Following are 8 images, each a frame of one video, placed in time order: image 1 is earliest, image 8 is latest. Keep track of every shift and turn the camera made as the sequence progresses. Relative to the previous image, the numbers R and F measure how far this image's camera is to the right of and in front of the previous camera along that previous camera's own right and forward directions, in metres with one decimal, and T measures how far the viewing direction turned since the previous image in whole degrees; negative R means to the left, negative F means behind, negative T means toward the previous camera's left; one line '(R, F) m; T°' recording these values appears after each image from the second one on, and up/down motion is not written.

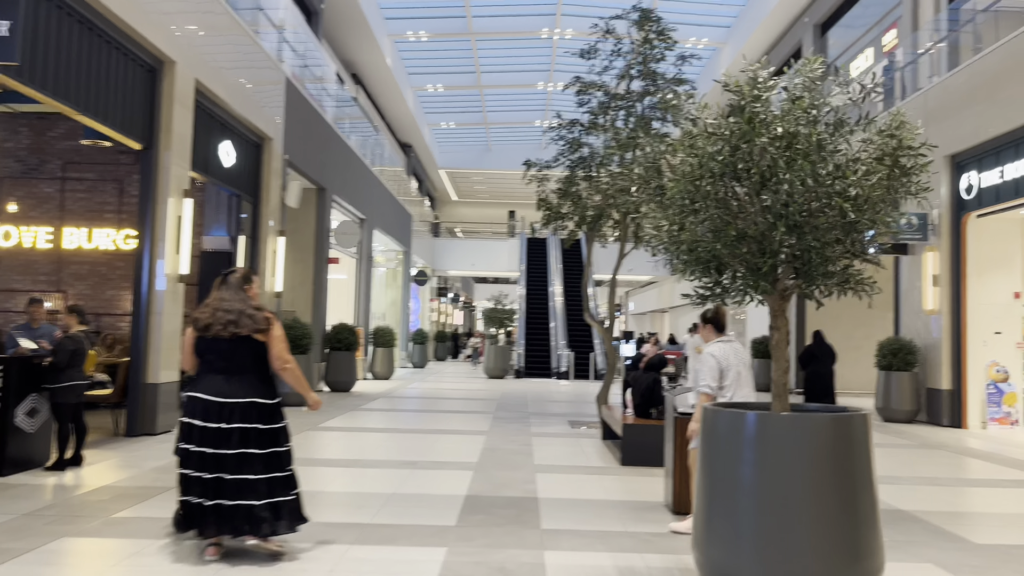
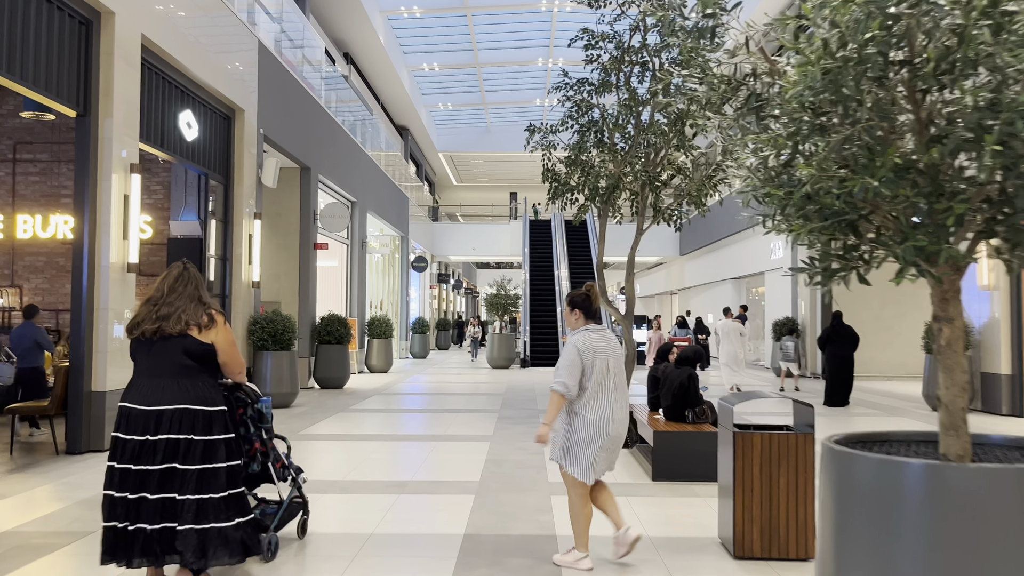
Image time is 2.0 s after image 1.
(0.0, +1.2) m; 0°
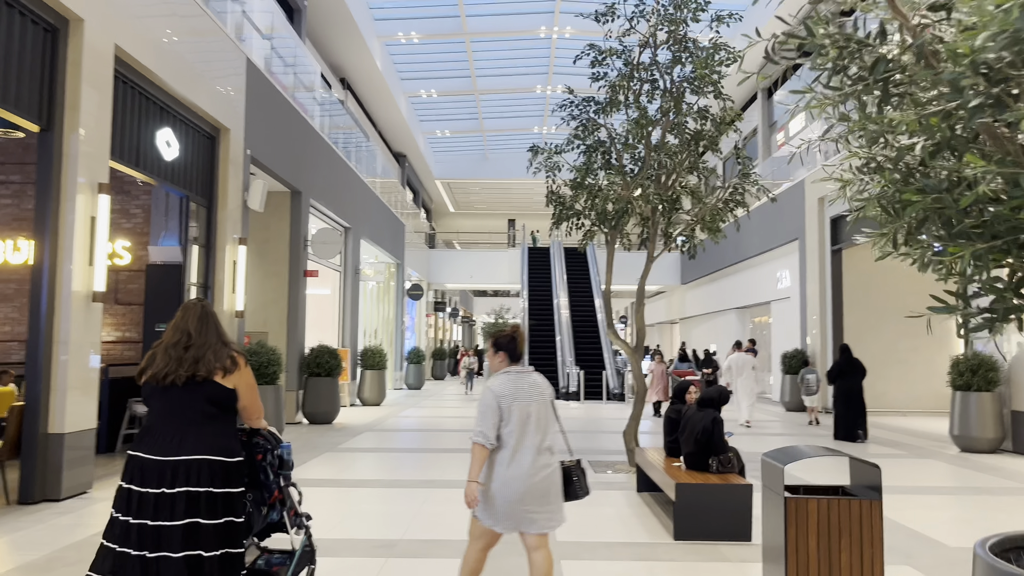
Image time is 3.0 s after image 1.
(0.0, +0.6) m; 0°
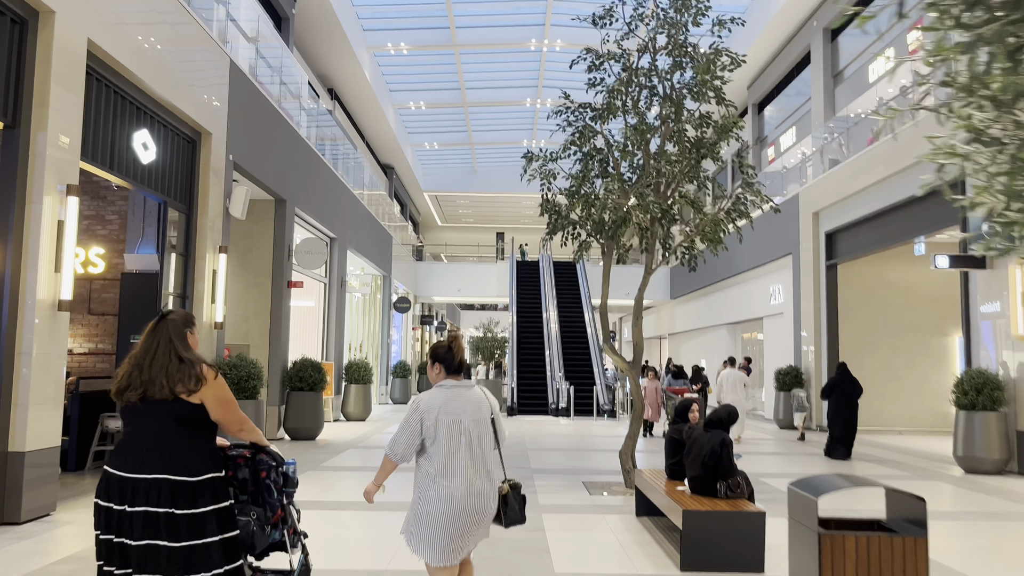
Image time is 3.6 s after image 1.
(-0.1, +0.3) m; +1°
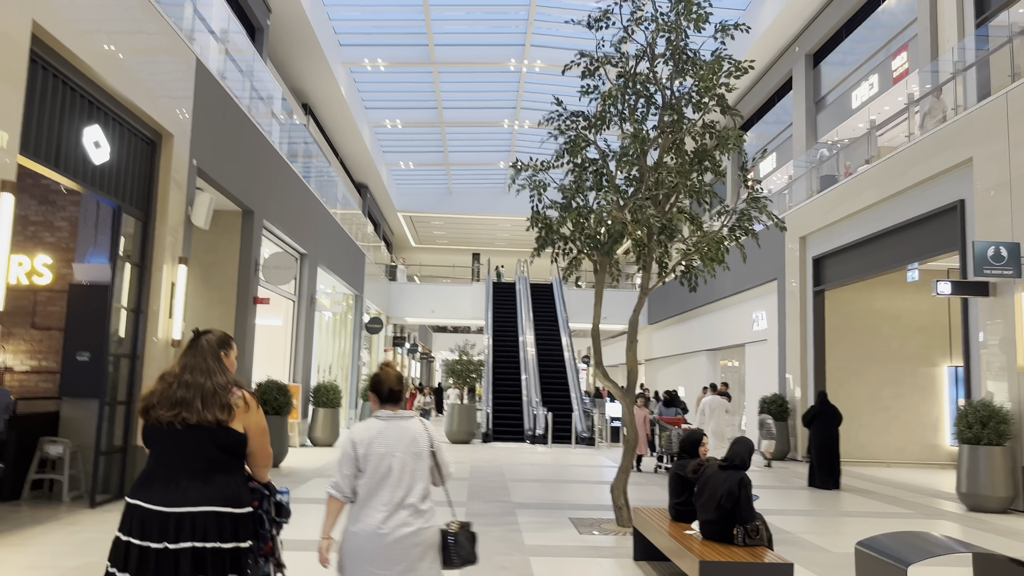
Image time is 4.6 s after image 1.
(-0.1, +0.6) m; +2°
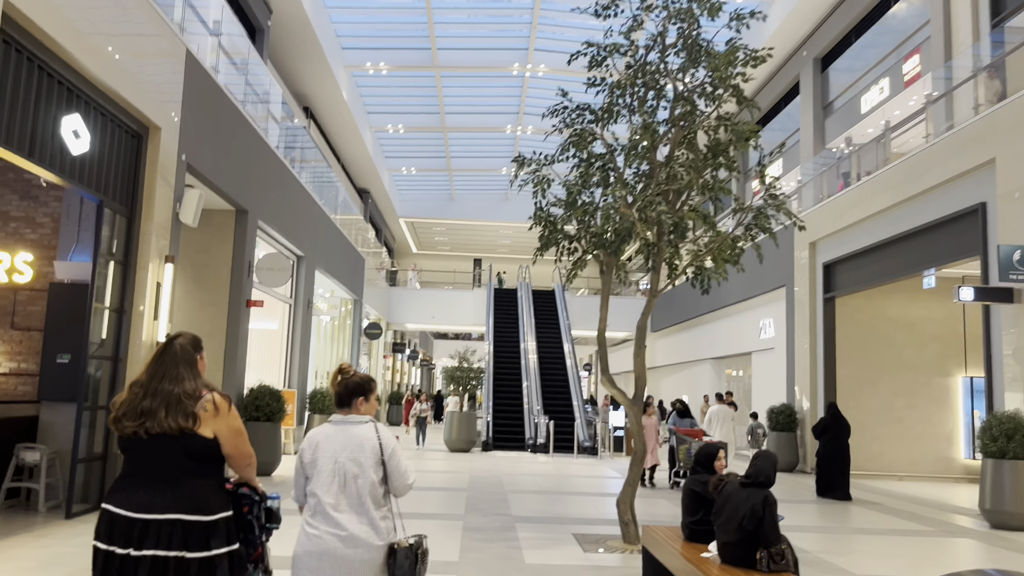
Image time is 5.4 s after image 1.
(0.0, +0.4) m; 0°
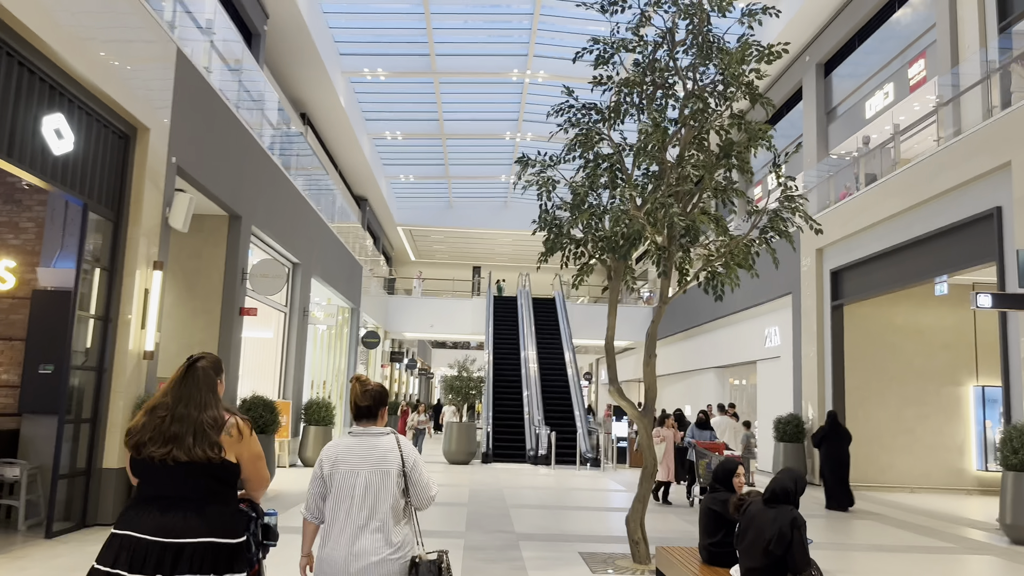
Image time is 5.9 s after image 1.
(0.0, +0.3) m; 0°
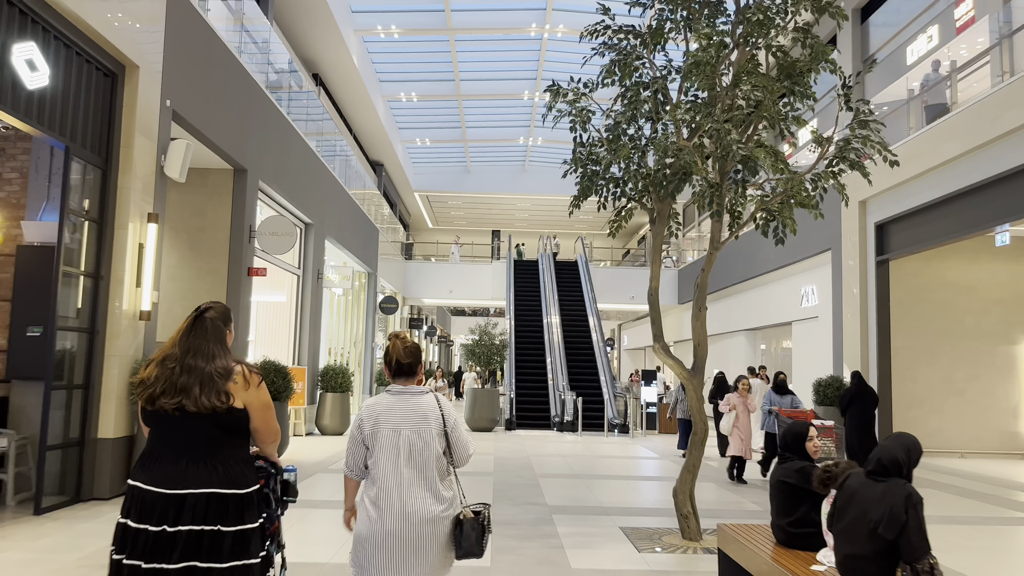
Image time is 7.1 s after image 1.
(-0.1, +0.7) m; -1°
